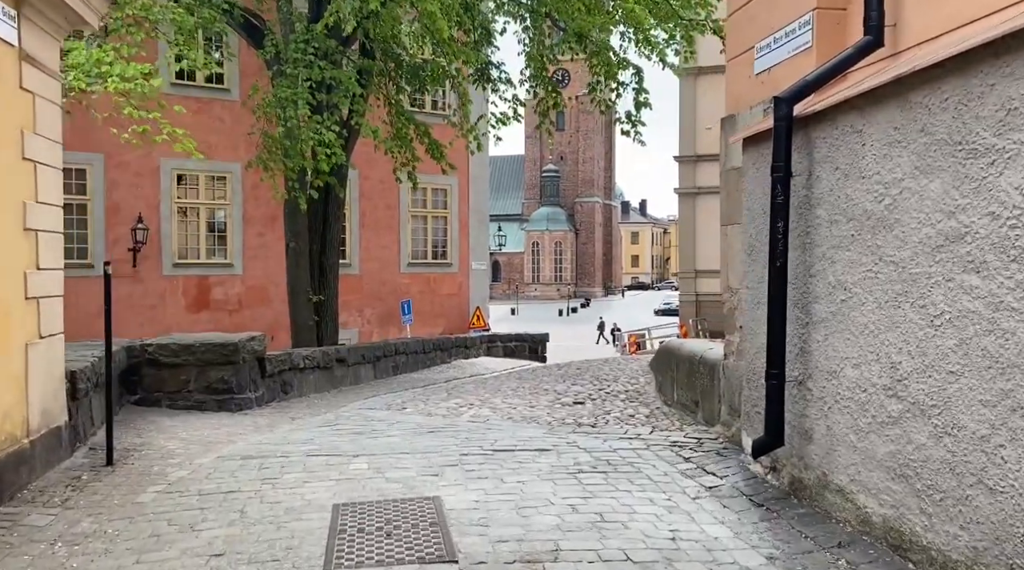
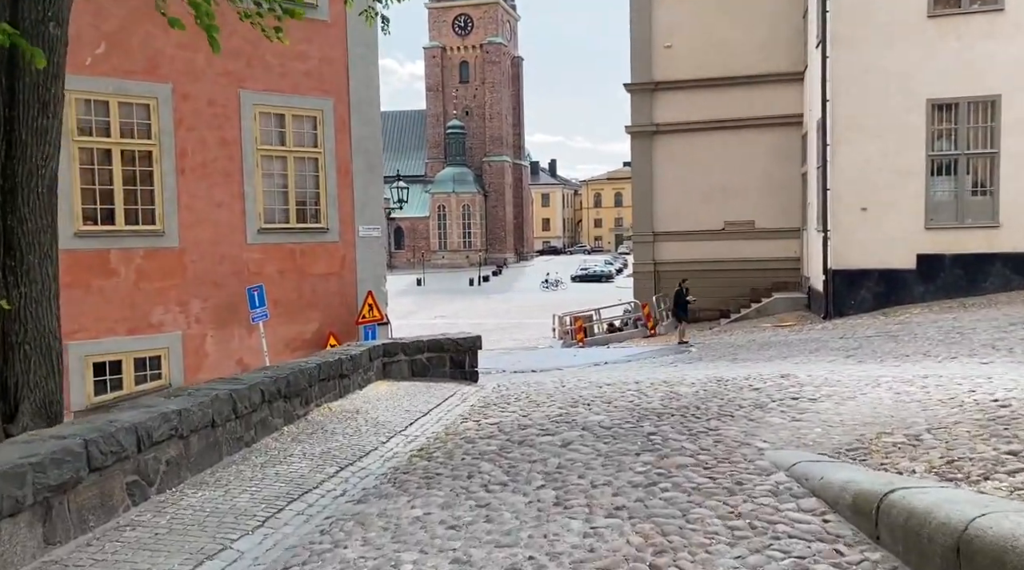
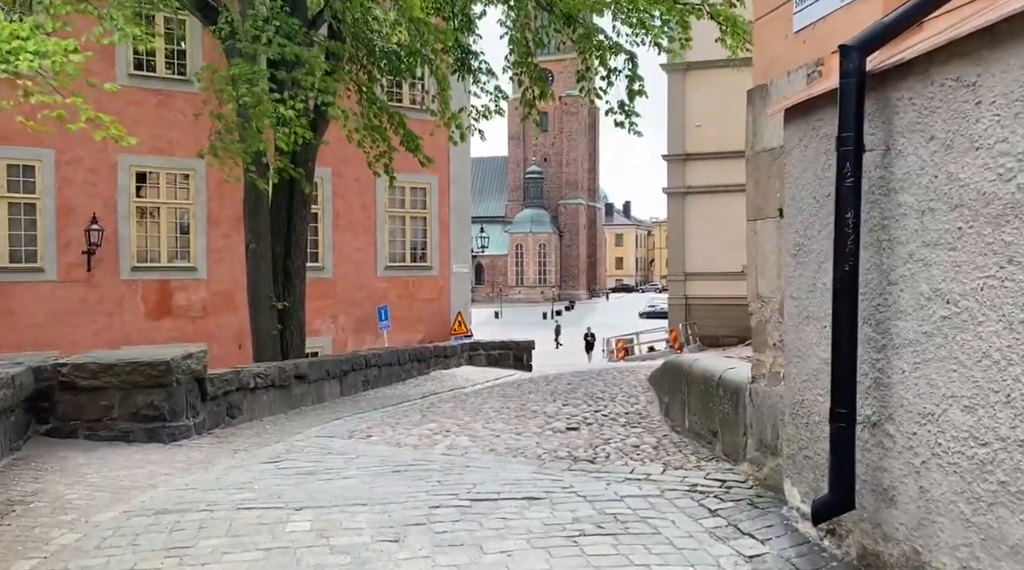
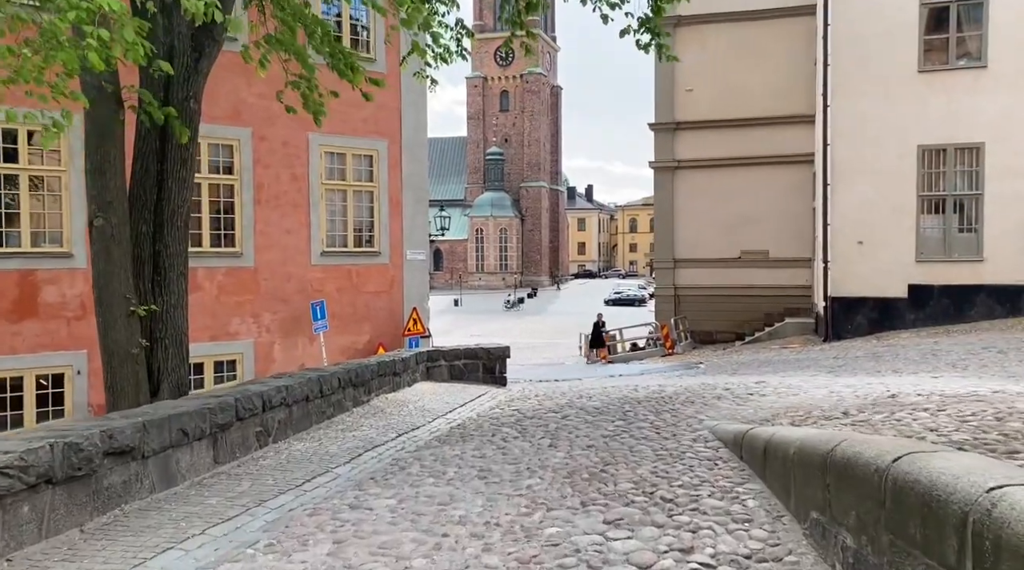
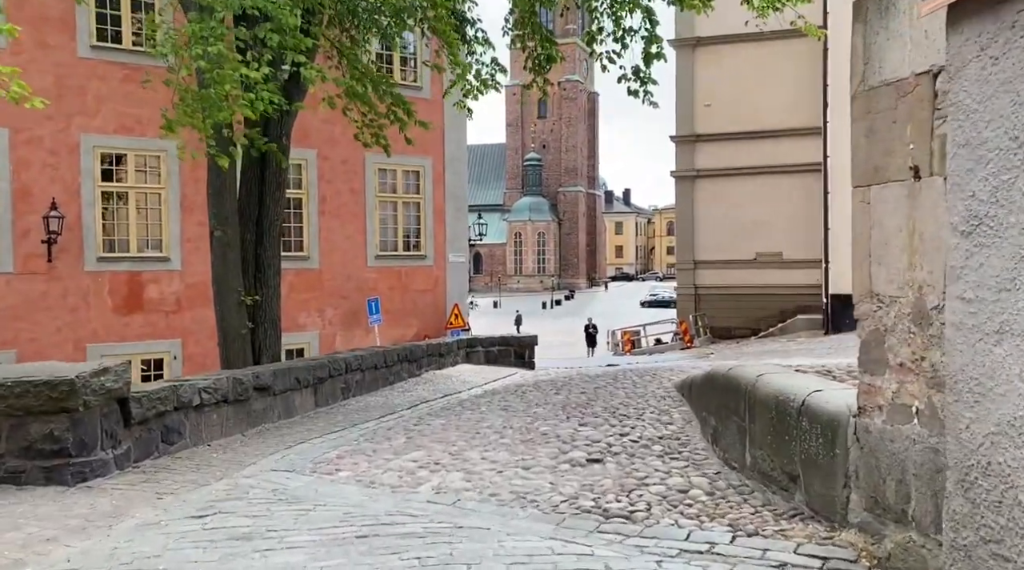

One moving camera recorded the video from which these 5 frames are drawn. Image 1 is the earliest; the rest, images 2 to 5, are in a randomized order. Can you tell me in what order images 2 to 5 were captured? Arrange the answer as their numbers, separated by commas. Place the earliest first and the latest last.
3, 5, 4, 2
